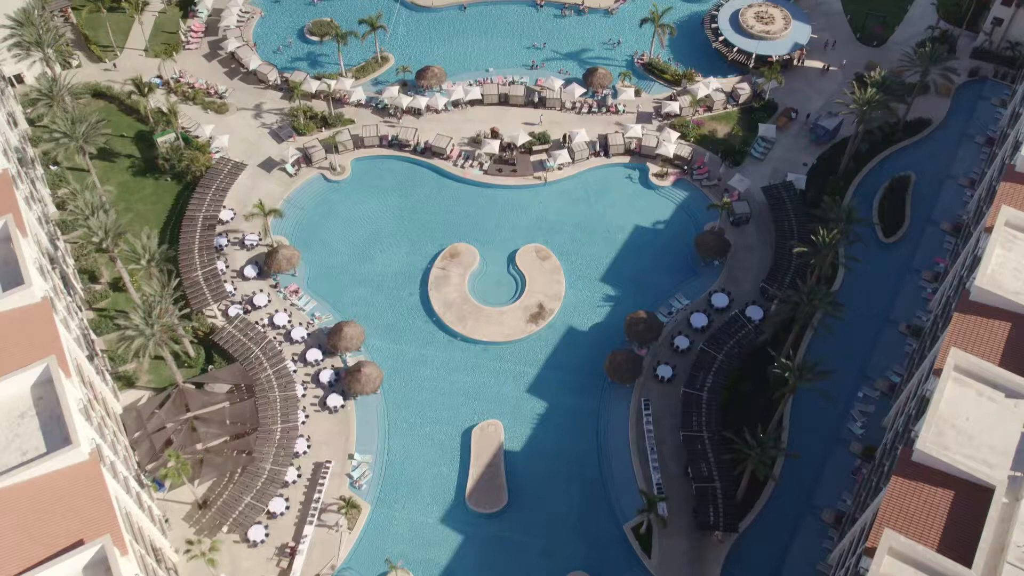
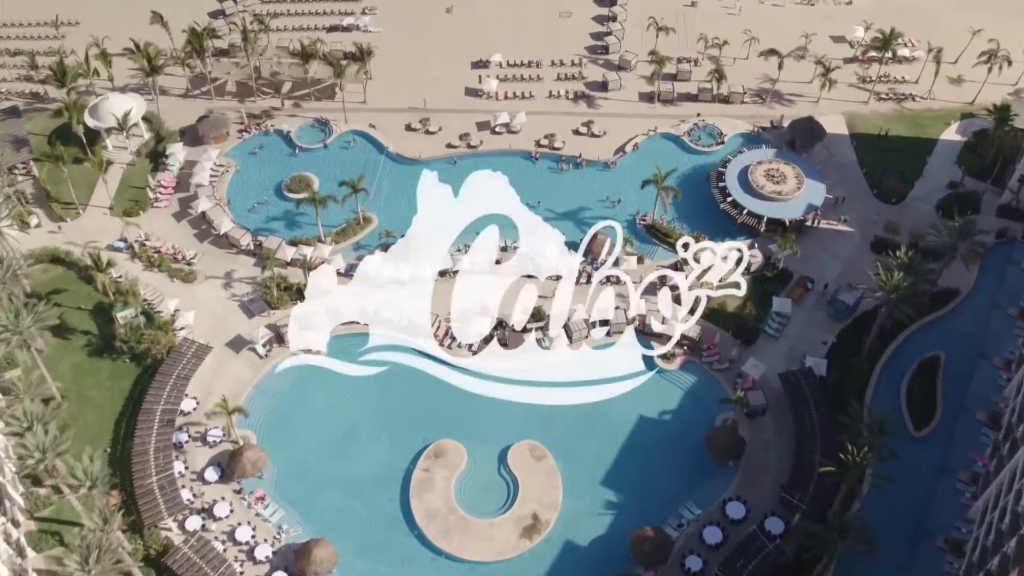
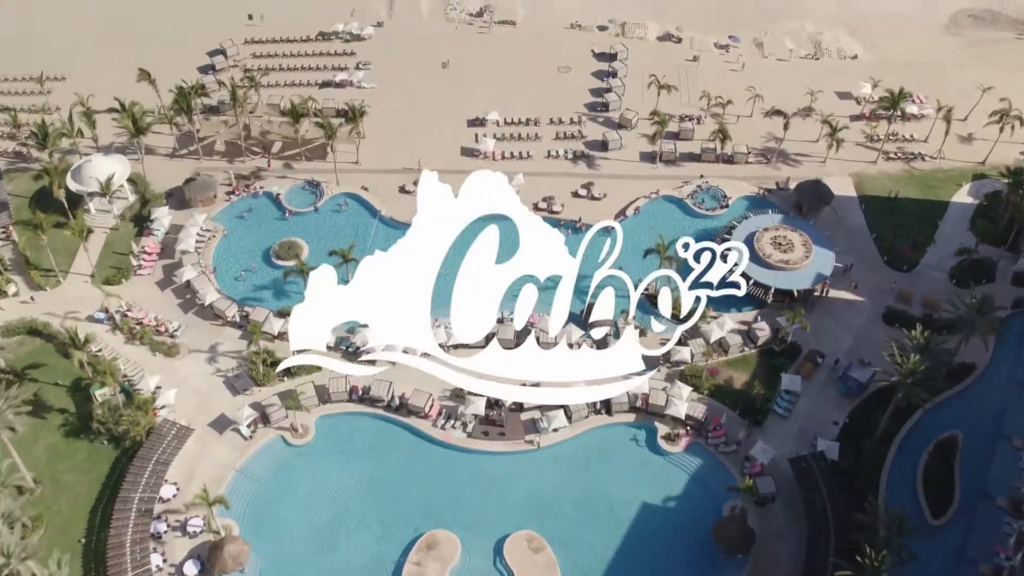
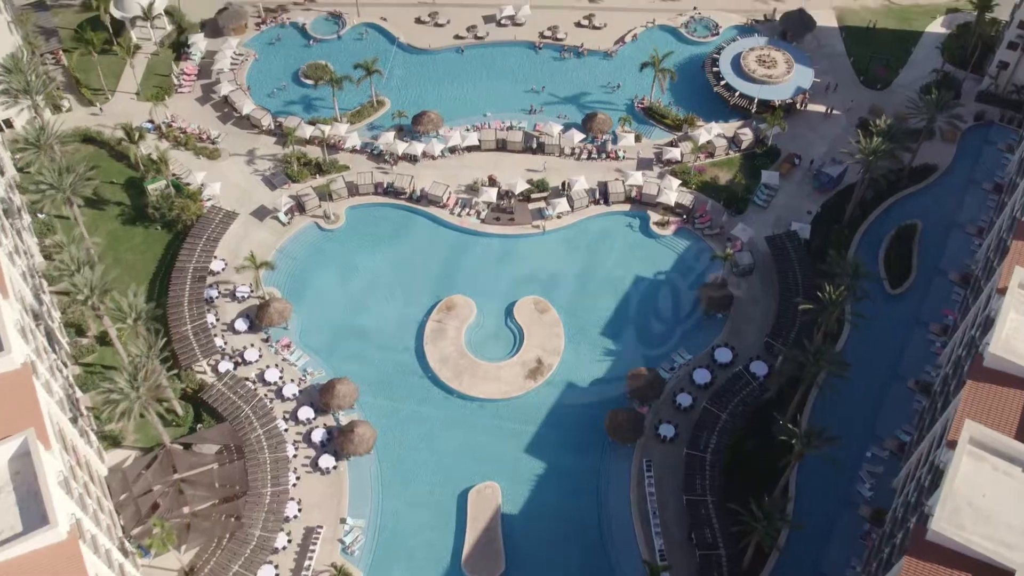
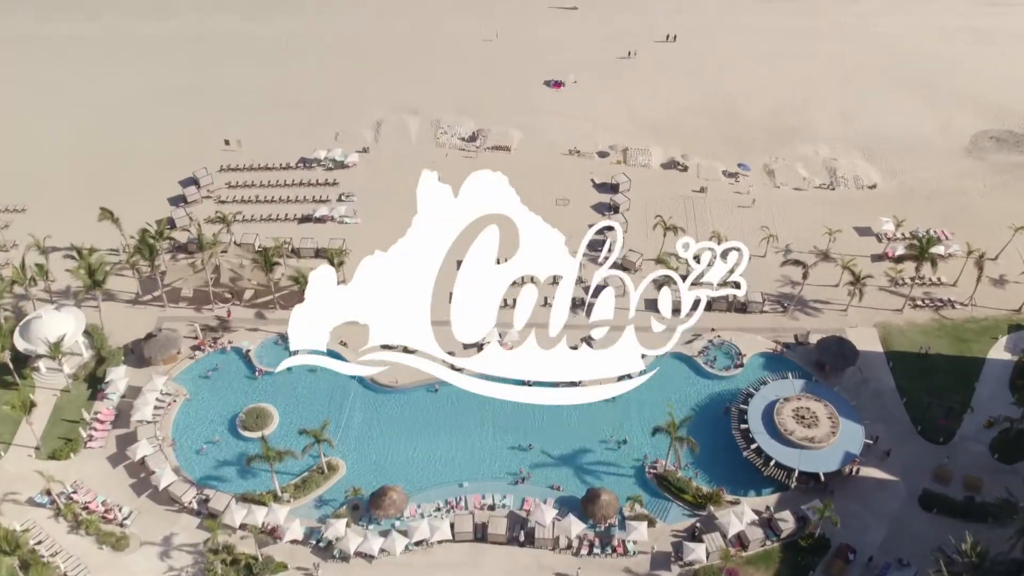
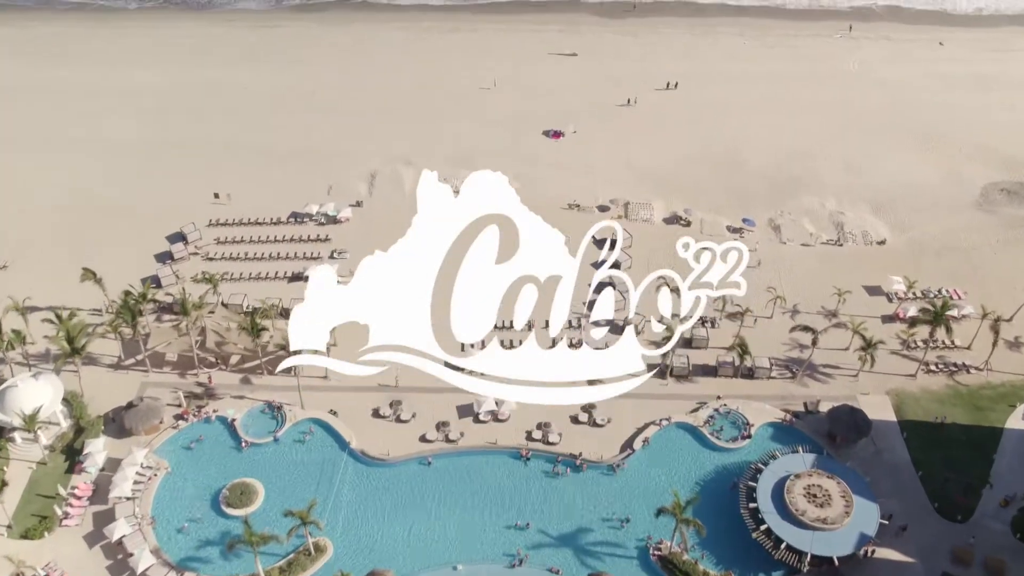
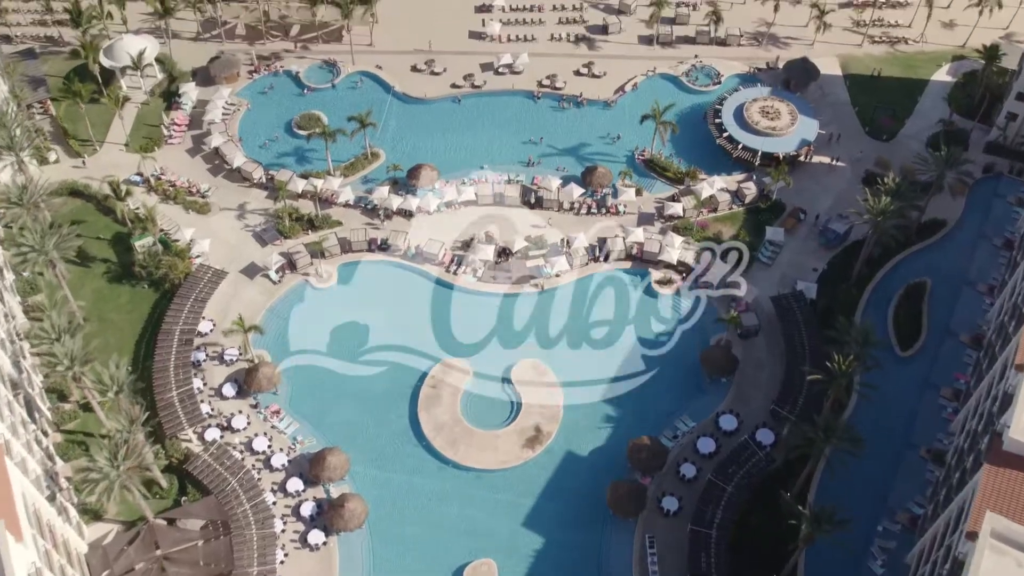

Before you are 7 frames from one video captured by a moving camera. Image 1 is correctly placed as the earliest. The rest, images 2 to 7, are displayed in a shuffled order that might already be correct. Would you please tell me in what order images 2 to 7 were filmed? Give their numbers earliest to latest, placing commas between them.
4, 7, 2, 3, 5, 6
